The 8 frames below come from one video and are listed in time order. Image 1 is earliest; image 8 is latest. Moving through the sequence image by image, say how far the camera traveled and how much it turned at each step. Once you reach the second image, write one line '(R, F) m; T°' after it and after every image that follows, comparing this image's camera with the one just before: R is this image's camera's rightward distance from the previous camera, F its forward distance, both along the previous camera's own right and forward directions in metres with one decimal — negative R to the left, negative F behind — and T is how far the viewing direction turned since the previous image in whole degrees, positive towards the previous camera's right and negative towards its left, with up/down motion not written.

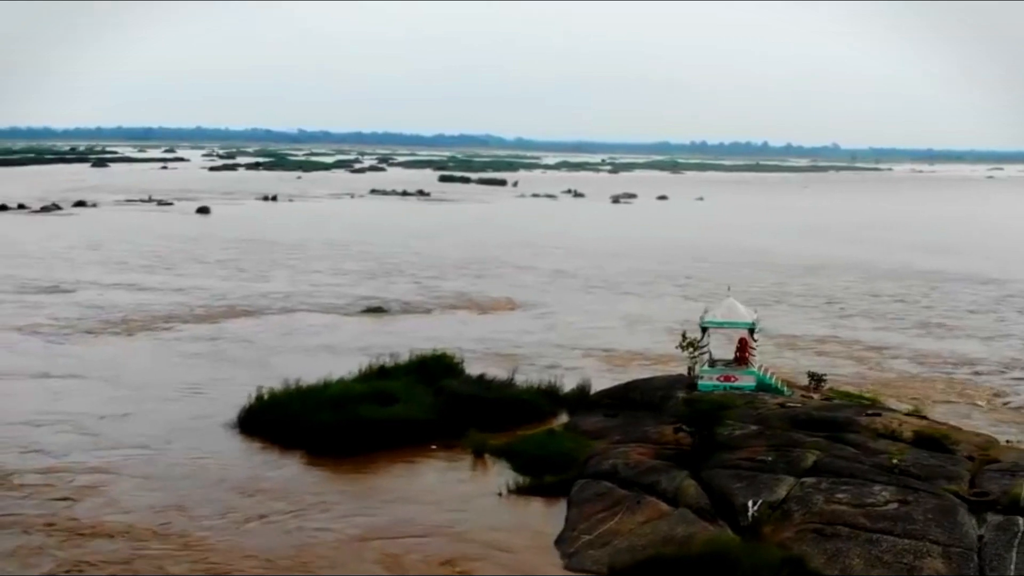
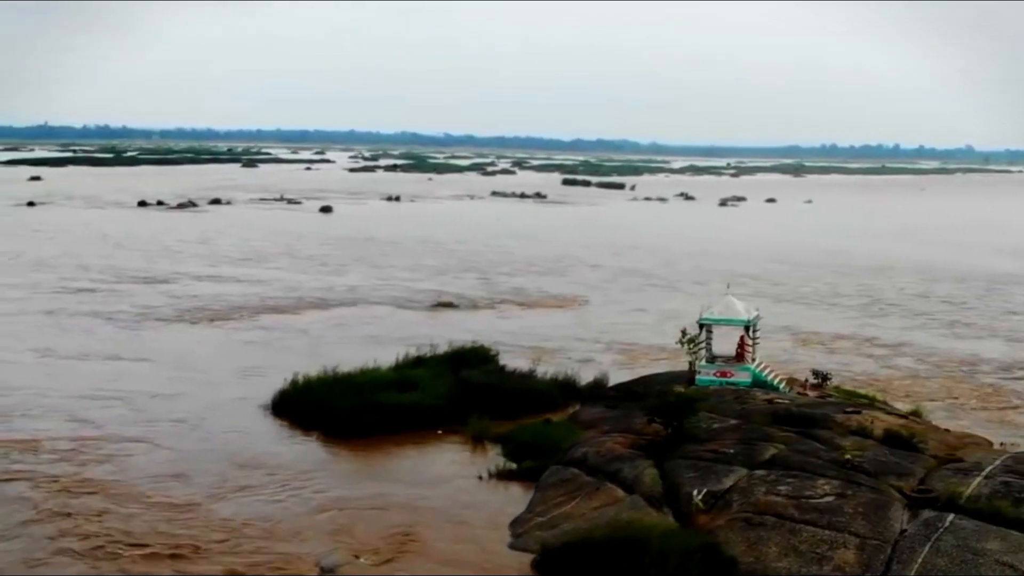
(+2.2, -0.5) m; -8°
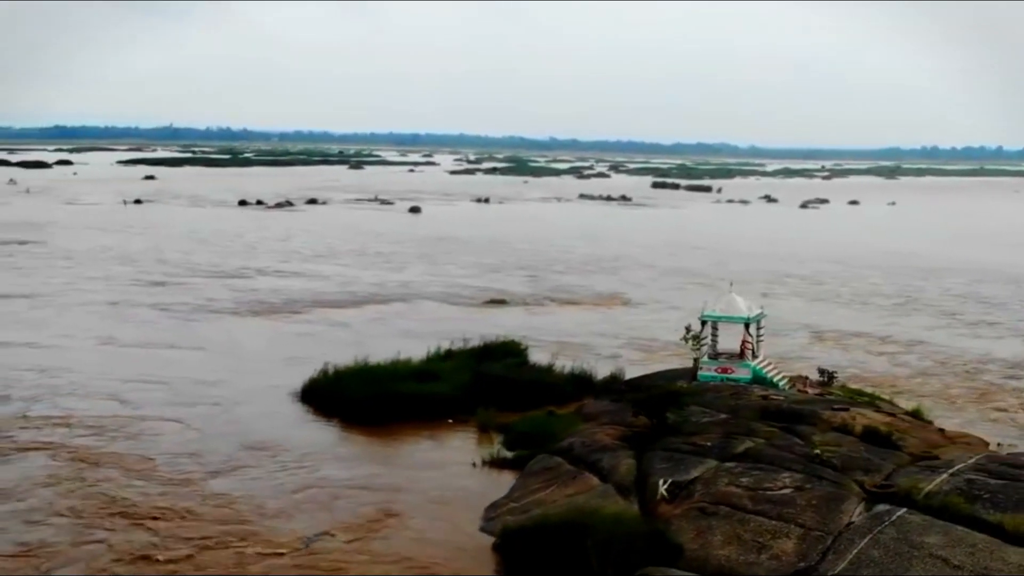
(+1.6, -0.4) m; -6°
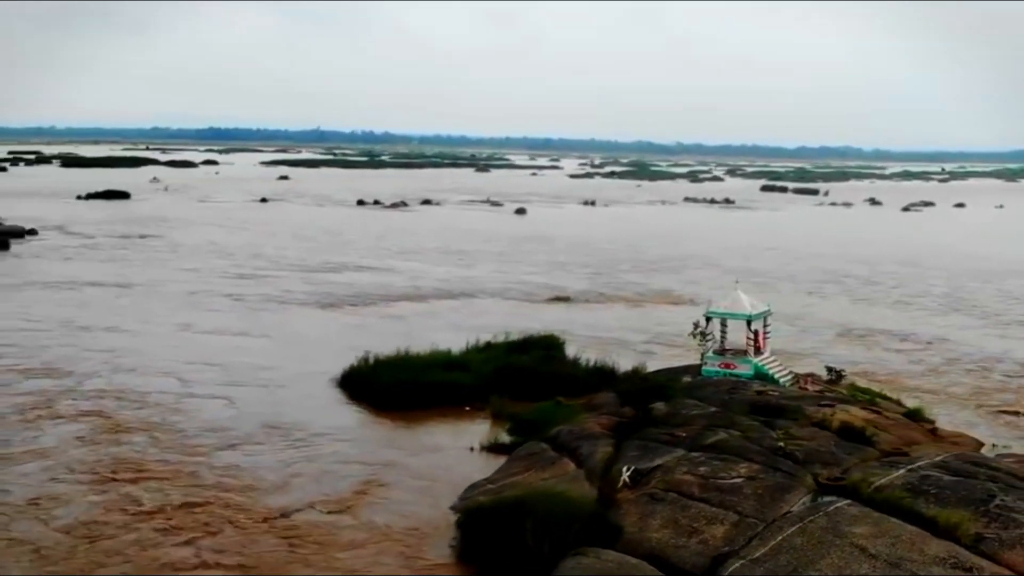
(+2.0, -0.5) m; -7°
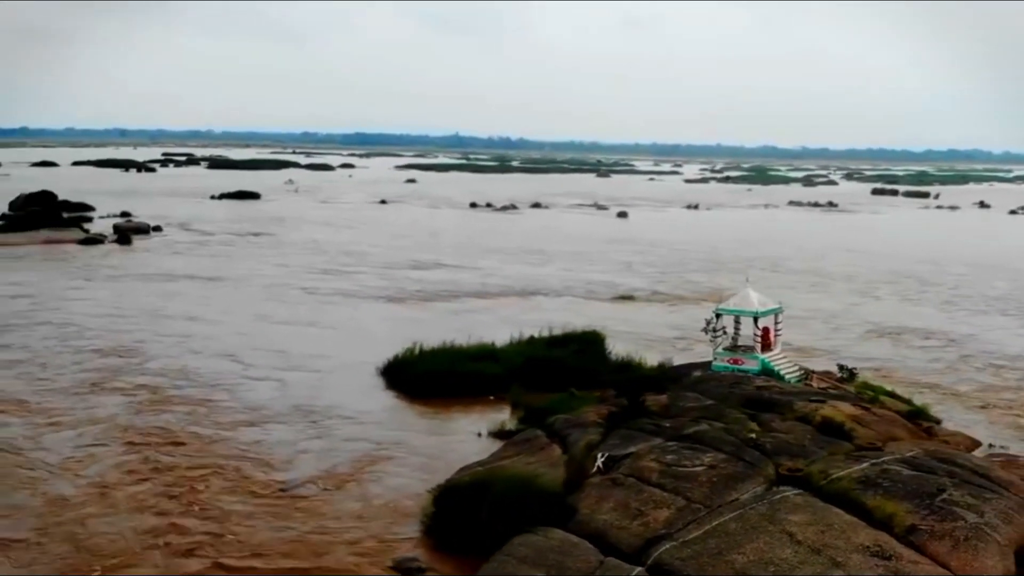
(+1.9, -0.5) m; -7°
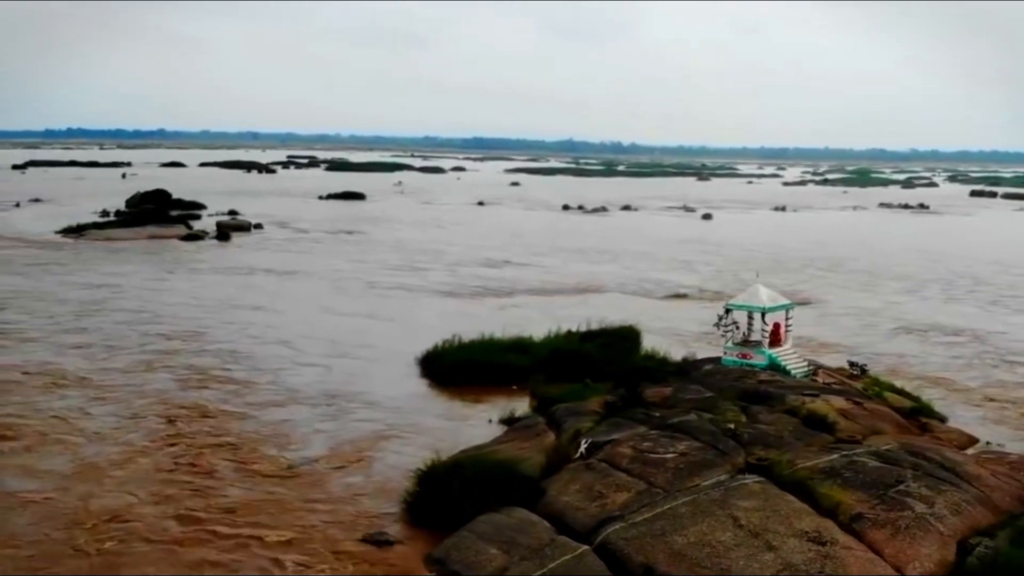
(+1.7, -0.4) m; -6°
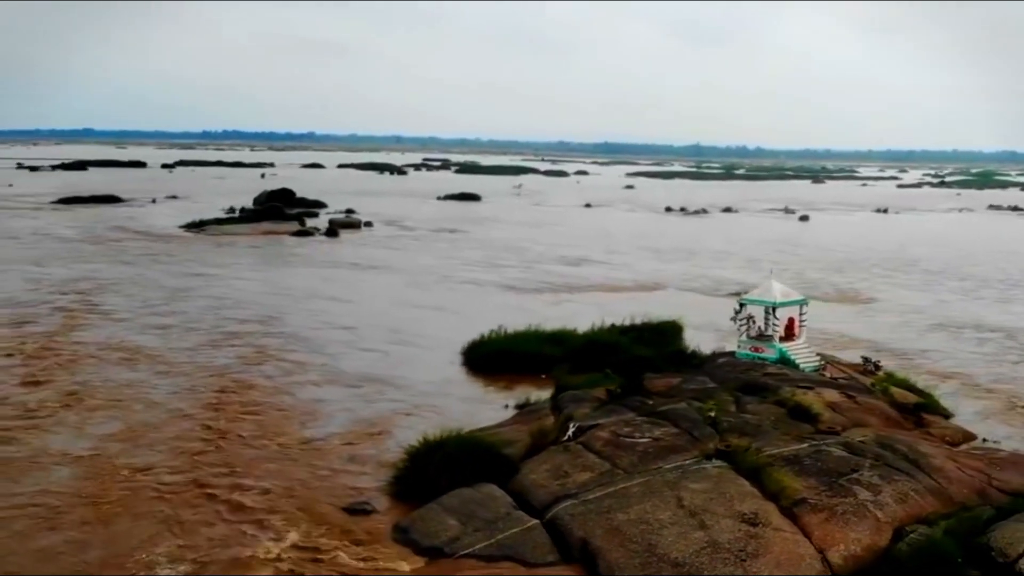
(+1.9, -0.5) m; -7°
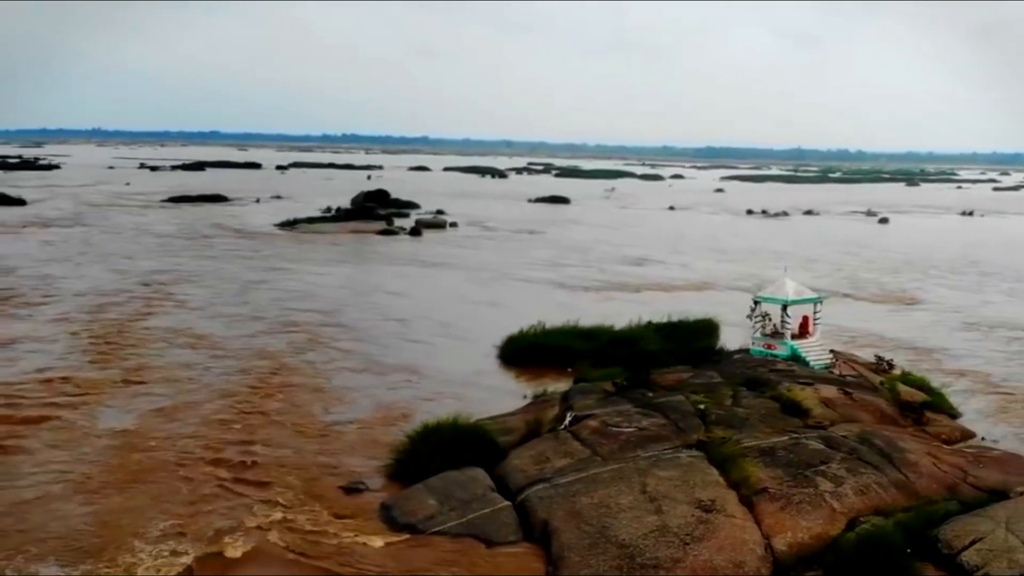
(+1.5, -0.4) m; -6°
